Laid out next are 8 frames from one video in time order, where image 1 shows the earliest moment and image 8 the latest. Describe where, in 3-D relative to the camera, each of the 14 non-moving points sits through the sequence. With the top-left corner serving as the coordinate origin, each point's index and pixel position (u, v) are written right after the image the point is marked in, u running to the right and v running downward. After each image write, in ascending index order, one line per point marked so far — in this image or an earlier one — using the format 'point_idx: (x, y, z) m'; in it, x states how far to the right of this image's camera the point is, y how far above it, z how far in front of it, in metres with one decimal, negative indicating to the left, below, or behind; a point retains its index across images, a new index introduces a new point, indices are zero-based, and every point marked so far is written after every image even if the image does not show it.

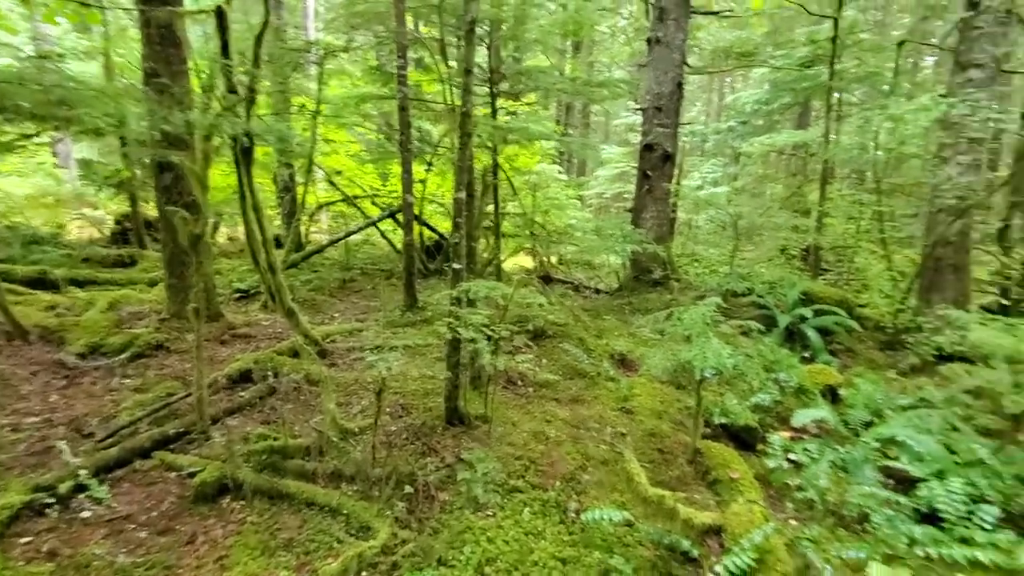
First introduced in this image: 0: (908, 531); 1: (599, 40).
0: (+2.2, -1.4, +2.9) m
1: (+1.8, +5.0, +10.4) m
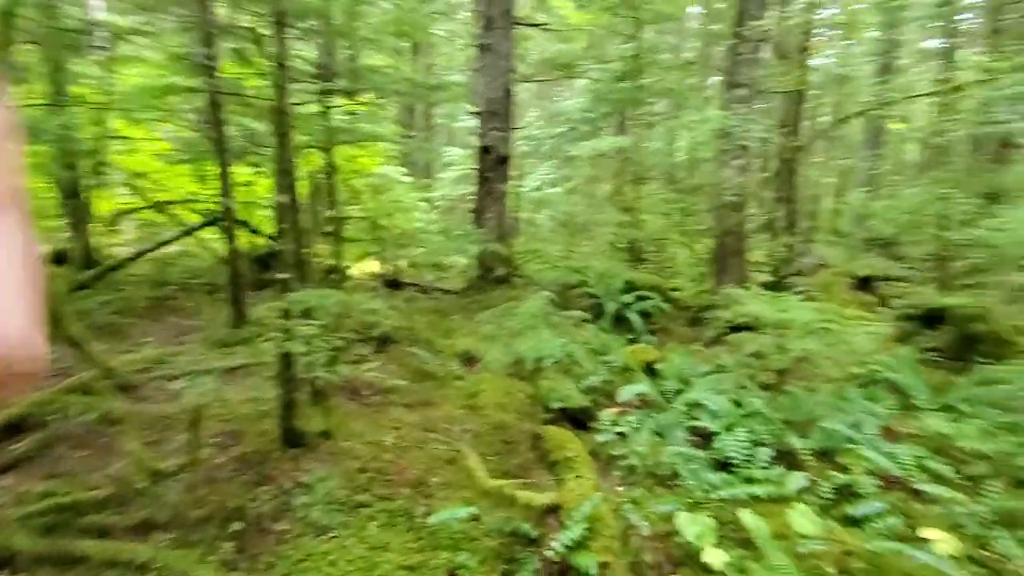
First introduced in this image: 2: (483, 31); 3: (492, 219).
0: (+1.3, -1.3, +3.4) m
1: (-1.6, +5.0, +10.4) m
2: (-0.4, +3.9, +7.7) m
3: (-0.3, +1.0, +7.8) m
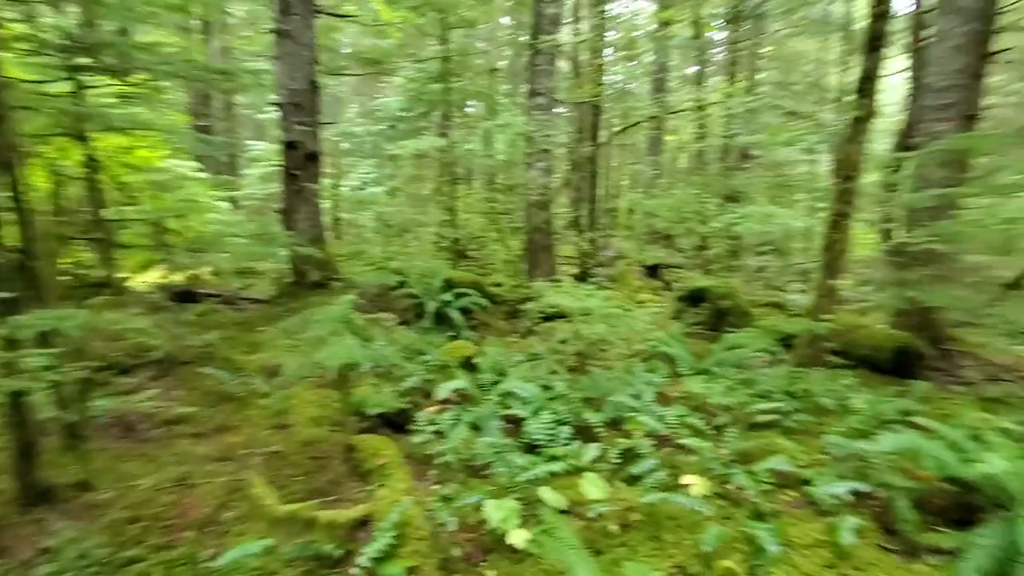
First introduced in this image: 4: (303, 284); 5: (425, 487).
0: (0.0, -1.2, +3.6) m
1: (-5.3, +4.8, +9.2) m
2: (-3.2, +3.8, +7.0) m
3: (-3.0, +1.0, +7.2) m
4: (-3.1, 0.0, +7.4) m
5: (-0.6, -1.4, +3.5) m
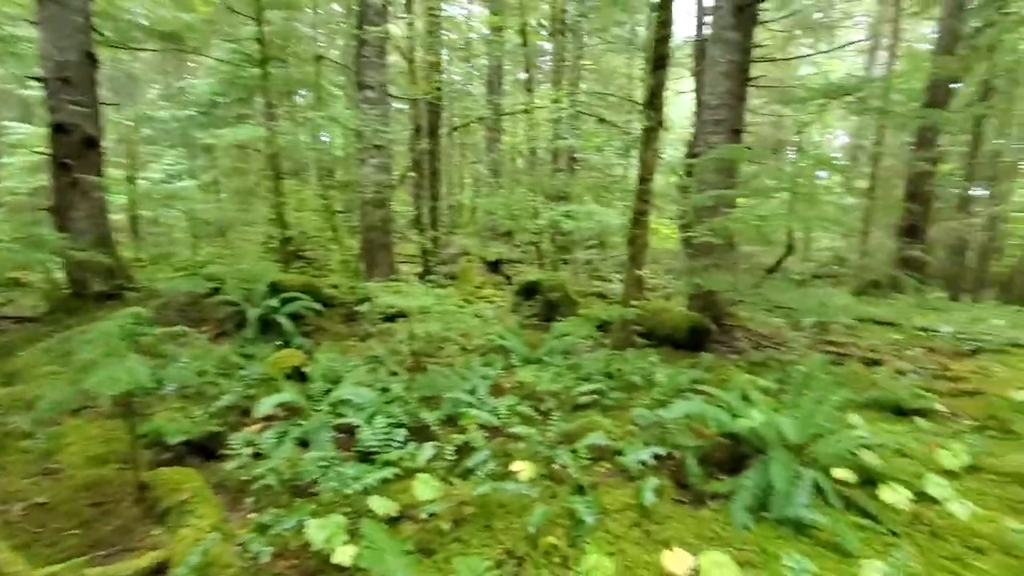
0: (-1.1, -1.2, +3.4) m
1: (-8.1, +4.6, +7.2) m
2: (-5.4, +3.6, +5.7) m
3: (-5.1, +0.8, +6.0) m
4: (-5.2, -0.1, +6.1) m
5: (-1.7, -1.4, +3.2) m
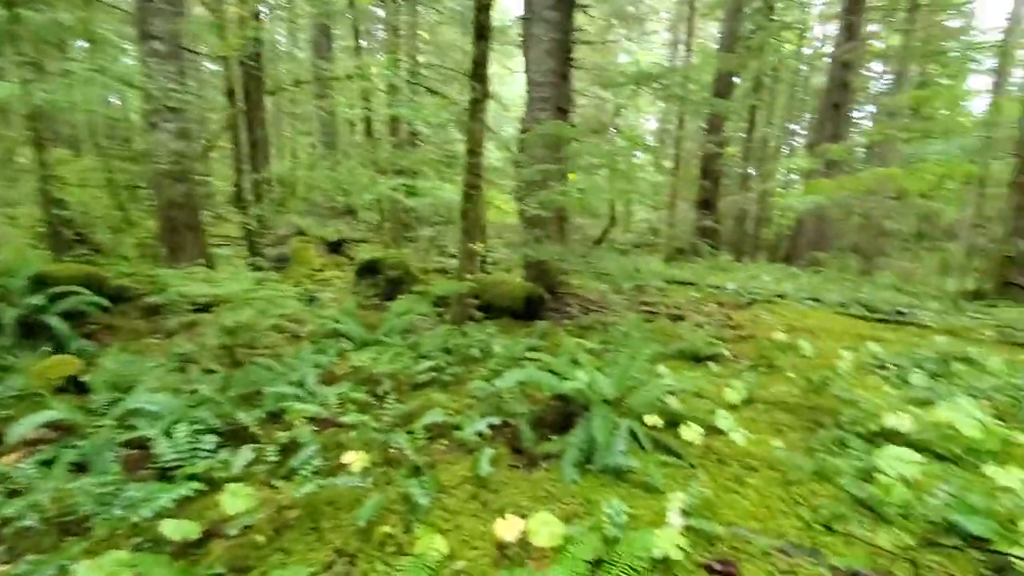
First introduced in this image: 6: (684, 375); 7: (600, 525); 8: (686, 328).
0: (-2.1, -1.2, +2.9) m
1: (-10.2, +4.3, +4.2) m
2: (-7.1, +3.5, +3.5) m
3: (-6.8, +0.7, +4.1) m
4: (-6.9, -0.2, +4.2) m
5: (-2.6, -1.4, +2.5) m
6: (+1.6, -0.8, +4.7) m
7: (+0.4, -1.2, +2.6) m
8: (+2.2, -0.5, +6.4) m
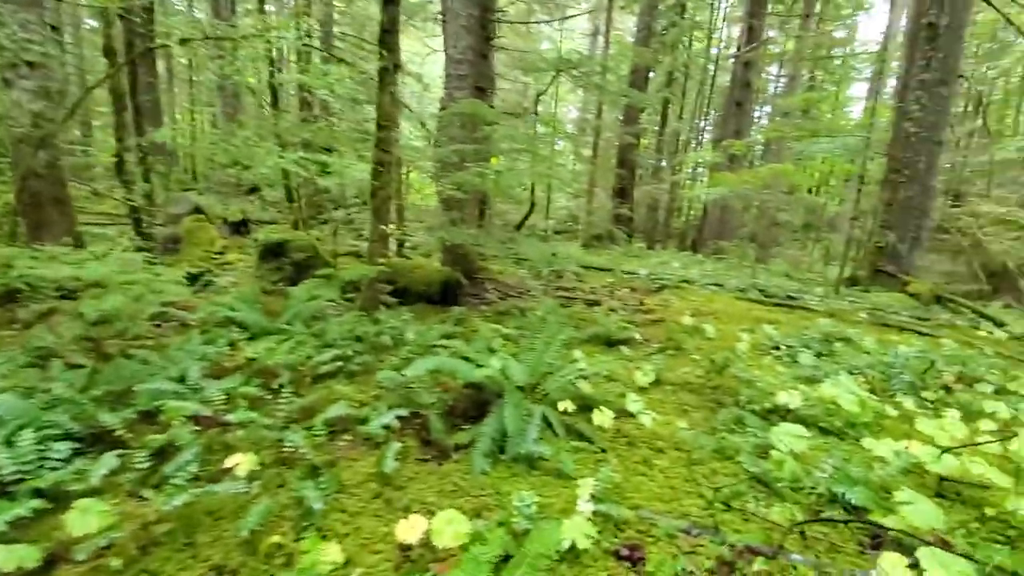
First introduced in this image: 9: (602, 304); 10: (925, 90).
0: (-2.5, -1.1, +2.4) m
1: (-10.7, +4.5, +2.3) m
2: (-7.6, +3.6, +2.2) m
3: (-7.4, +0.8, +2.8) m
4: (-7.5, -0.1, +3.0) m
5: (-3.0, -1.3, +2.0) m
6: (+0.8, -0.7, +4.8) m
7: (0.0, -1.1, +2.5) m
8: (+1.1, -0.3, +6.5) m
9: (+1.2, -0.2, +7.1) m
10: (+7.9, +3.8, +9.8) m
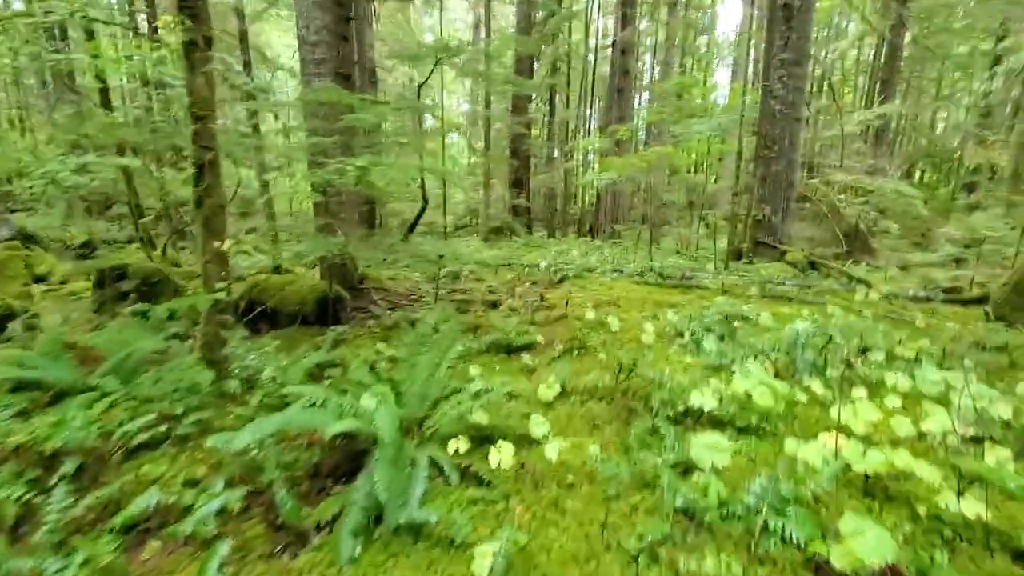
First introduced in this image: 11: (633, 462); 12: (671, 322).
0: (-2.9, -1.5, +1.3) m
1: (-11.4, +3.3, -0.4) m
2: (-8.3, +2.7, +0.1) m
3: (-7.9, 0.0, +0.8) m
4: (-8.0, -0.9, +1.0) m
5: (-3.3, -1.7, +0.8) m
6: (-0.1, -0.7, +4.2) m
7: (-0.5, -1.3, +1.9) m
8: (-0.1, -0.3, +5.9) m
9: (-0.1, -0.2, +6.6) m
10: (+5.5, +4.4, +10.3) m
11: (+0.7, -0.9, +2.8) m
12: (+1.7, -0.4, +5.6) m
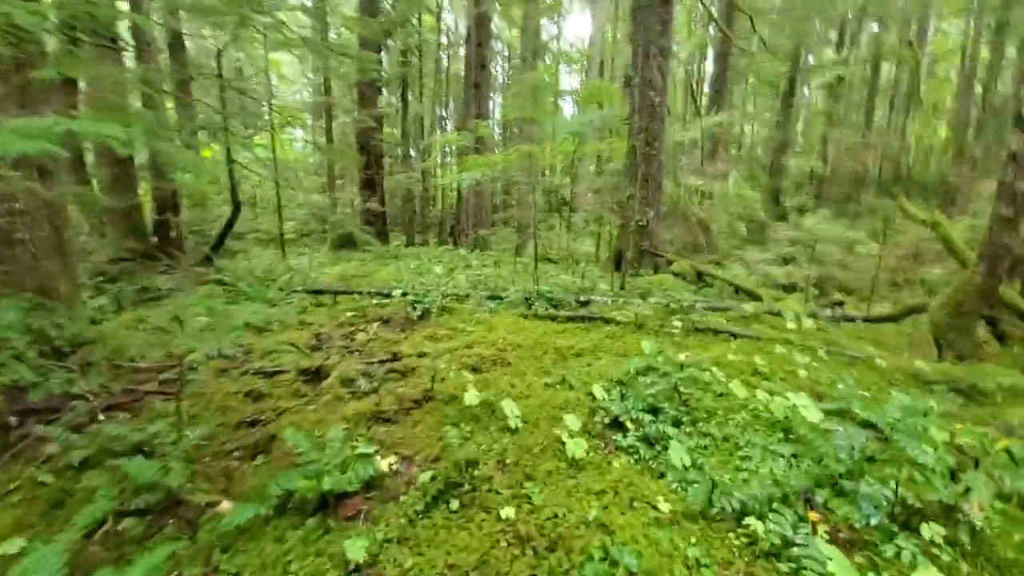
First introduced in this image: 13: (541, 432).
0: (-2.7, -2.0, -1.7) m
1: (-10.7, +2.3, -5.6) m
2: (-7.8, +1.9, -4.3) m
3: (-7.5, -0.8, -3.5) m
4: (-7.5, -1.7, -3.4) m
5: (-2.9, -2.3, -2.3) m
6: (-0.8, -1.2, +1.8) m
7: (-0.5, -1.7, -0.5) m
8: (-1.3, -0.8, +3.5) m
9: (-1.5, -0.7, +4.1) m
10: (+2.7, +4.1, +9.1) m
11: (+0.3, -1.4, +0.7) m
12: (+0.6, -0.8, +3.6) m
13: (+0.2, -0.9, +3.1) m
